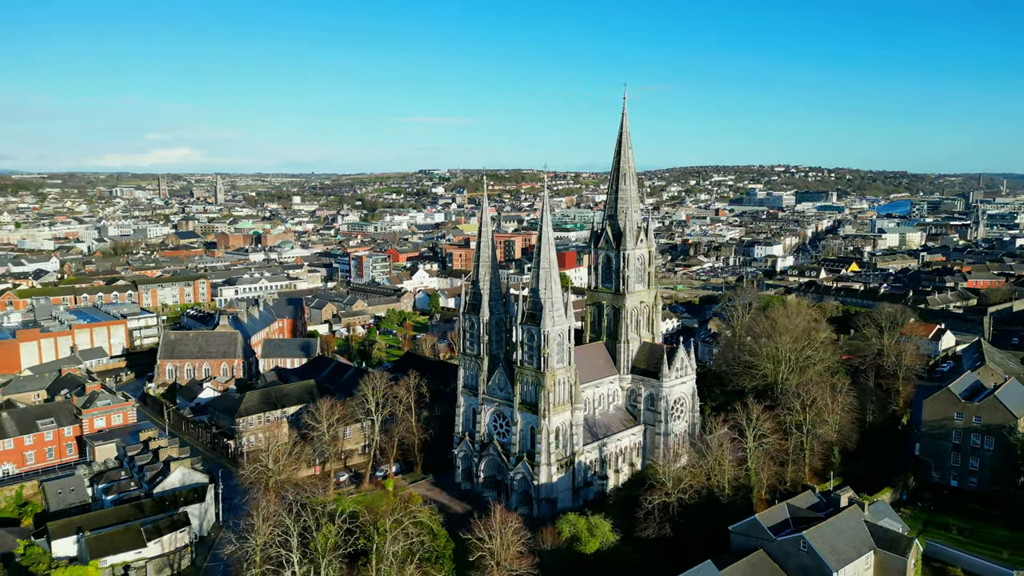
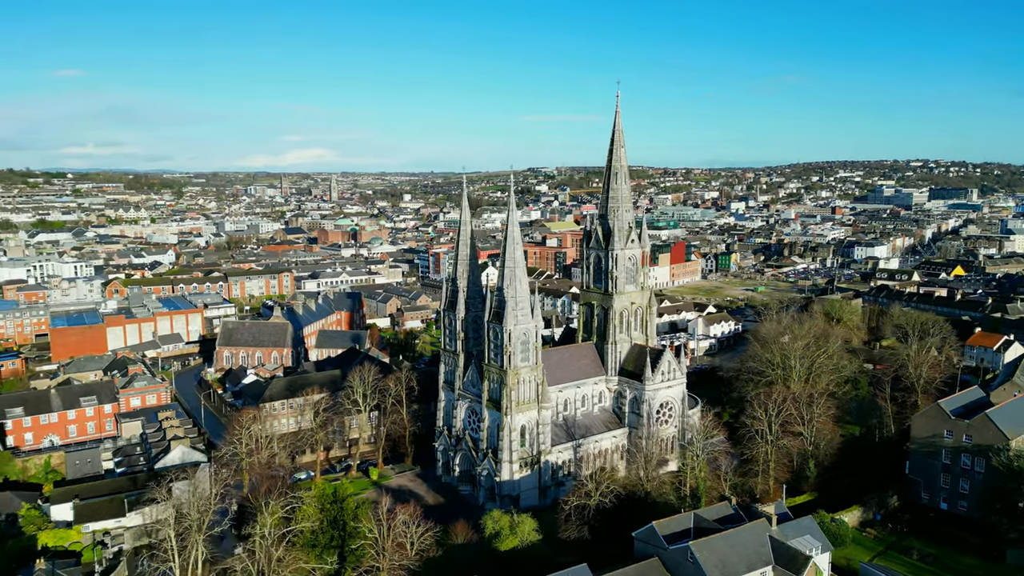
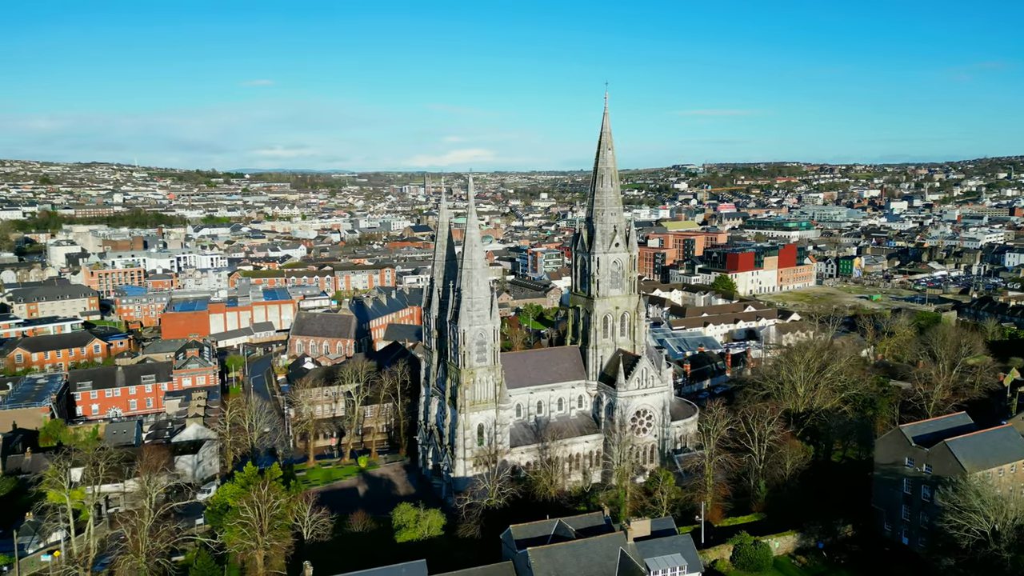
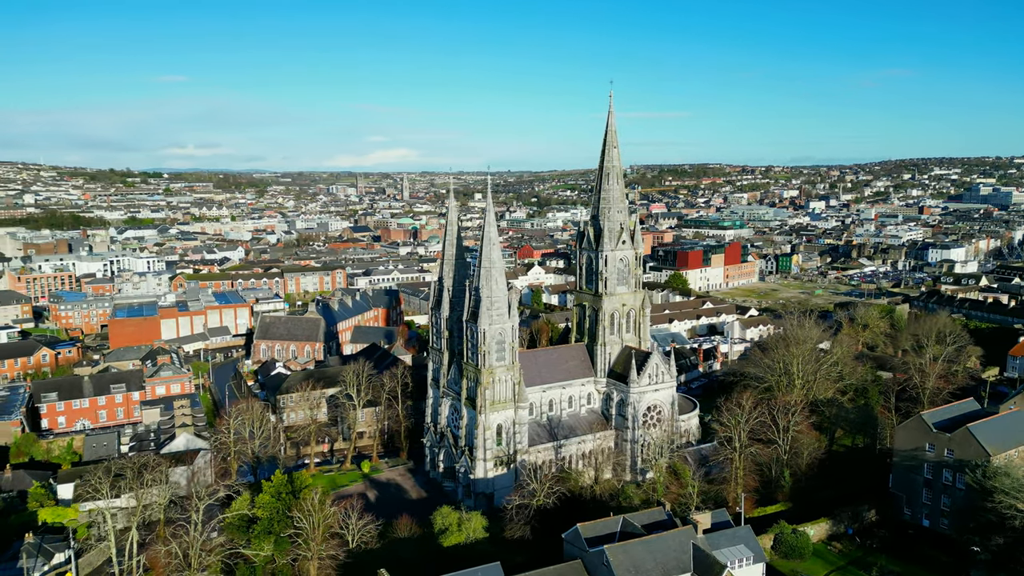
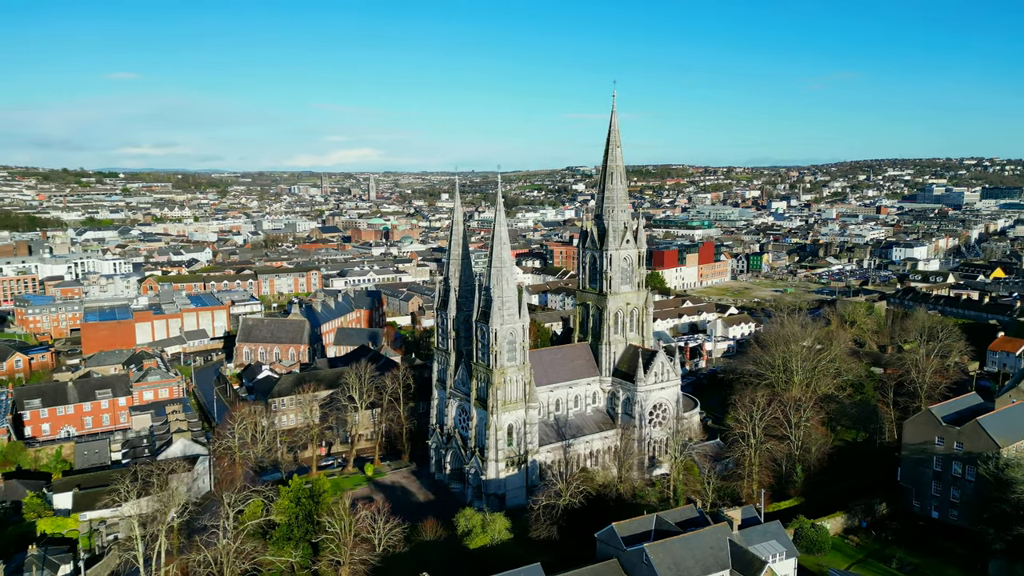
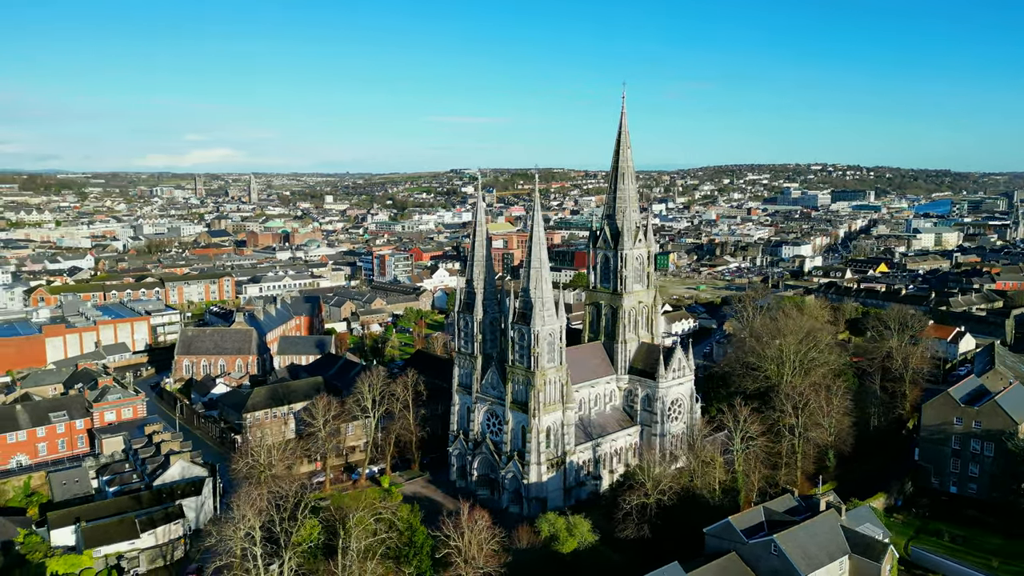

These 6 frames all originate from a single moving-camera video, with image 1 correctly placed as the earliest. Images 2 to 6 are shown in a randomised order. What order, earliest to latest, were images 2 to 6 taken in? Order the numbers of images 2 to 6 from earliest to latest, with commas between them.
6, 2, 5, 4, 3
